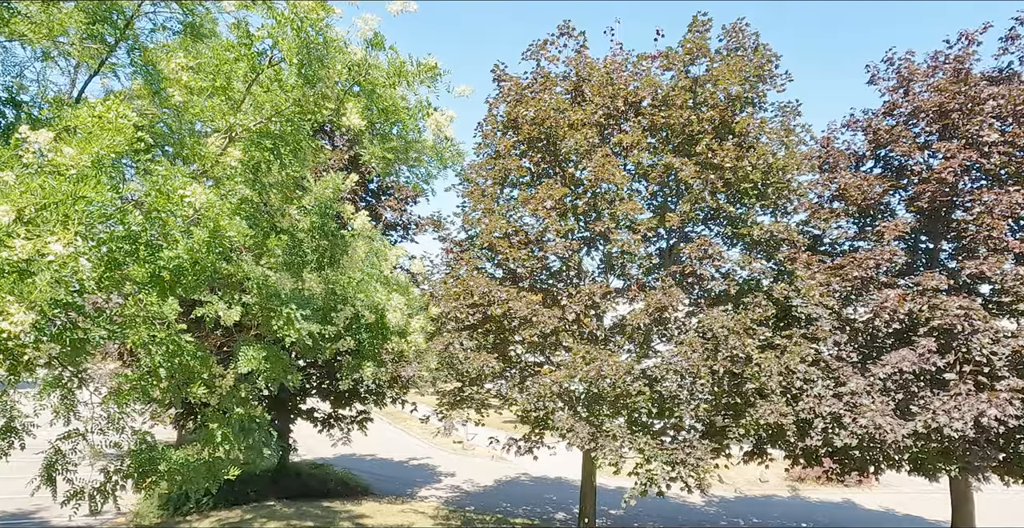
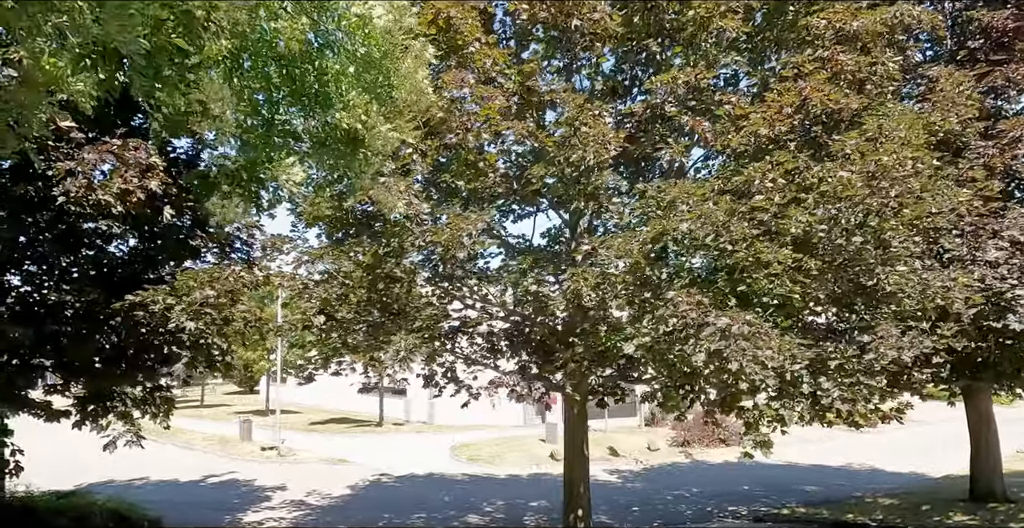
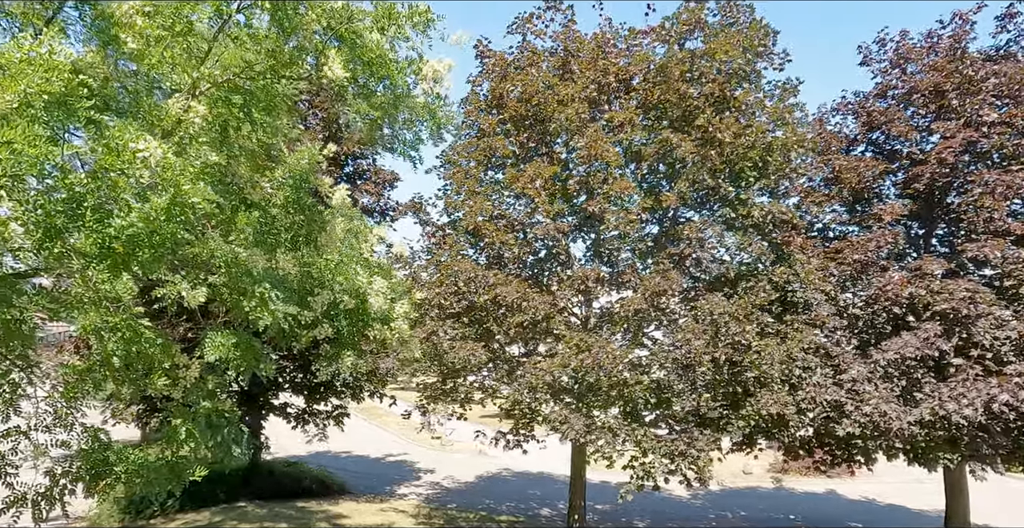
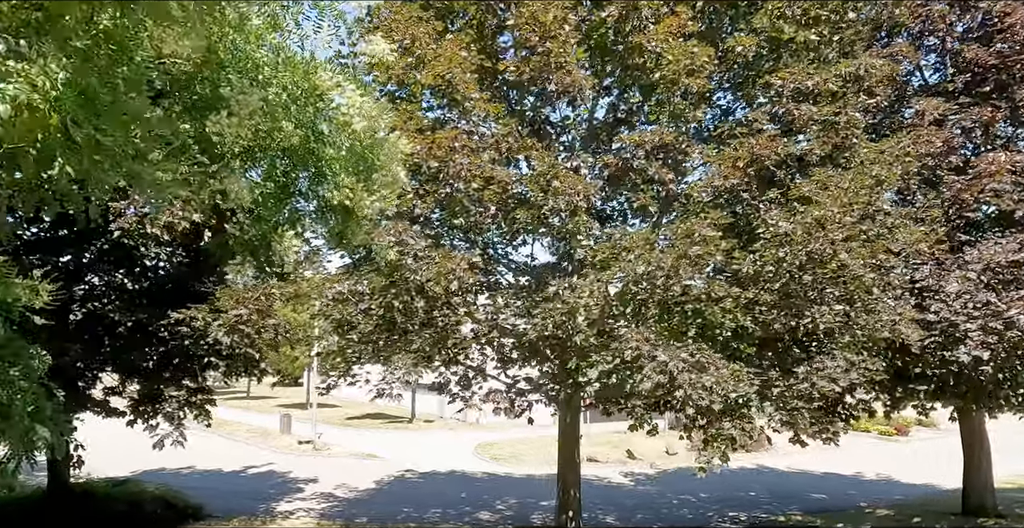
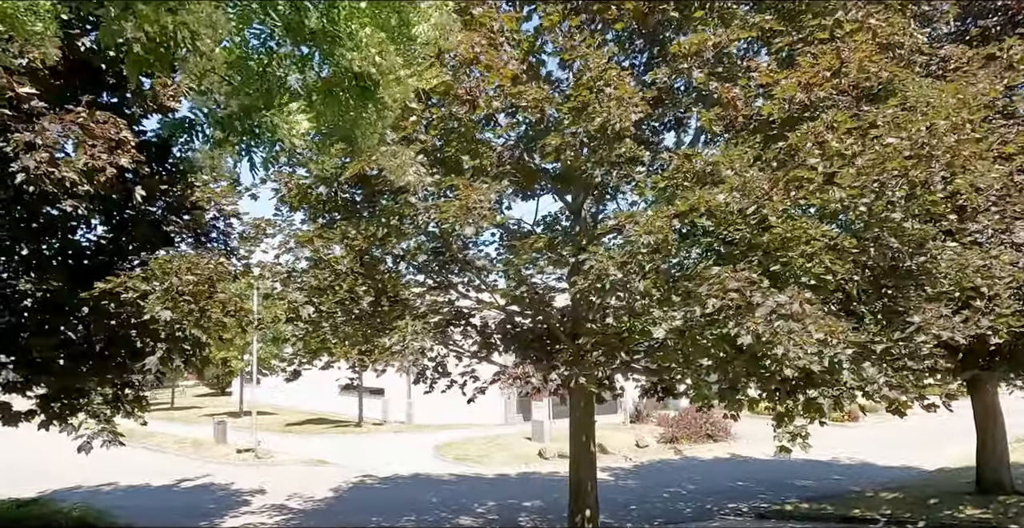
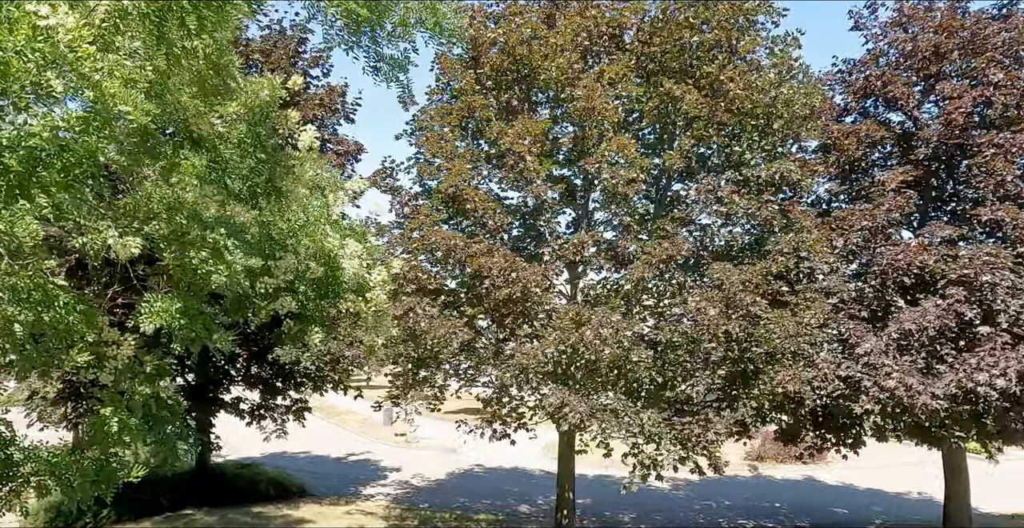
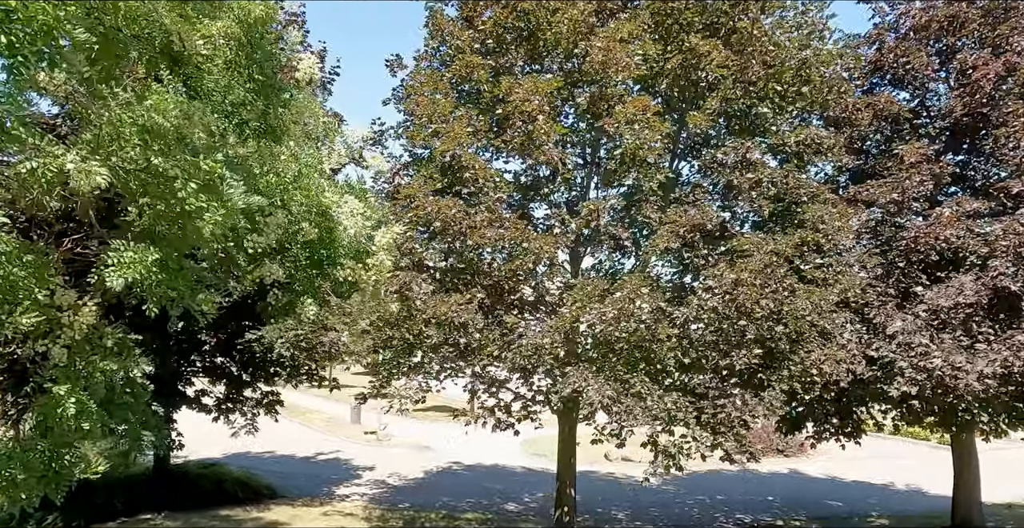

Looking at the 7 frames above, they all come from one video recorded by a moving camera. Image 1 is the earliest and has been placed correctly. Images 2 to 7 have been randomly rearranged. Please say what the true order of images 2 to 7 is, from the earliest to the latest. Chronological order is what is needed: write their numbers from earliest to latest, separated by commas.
3, 6, 7, 4, 2, 5
